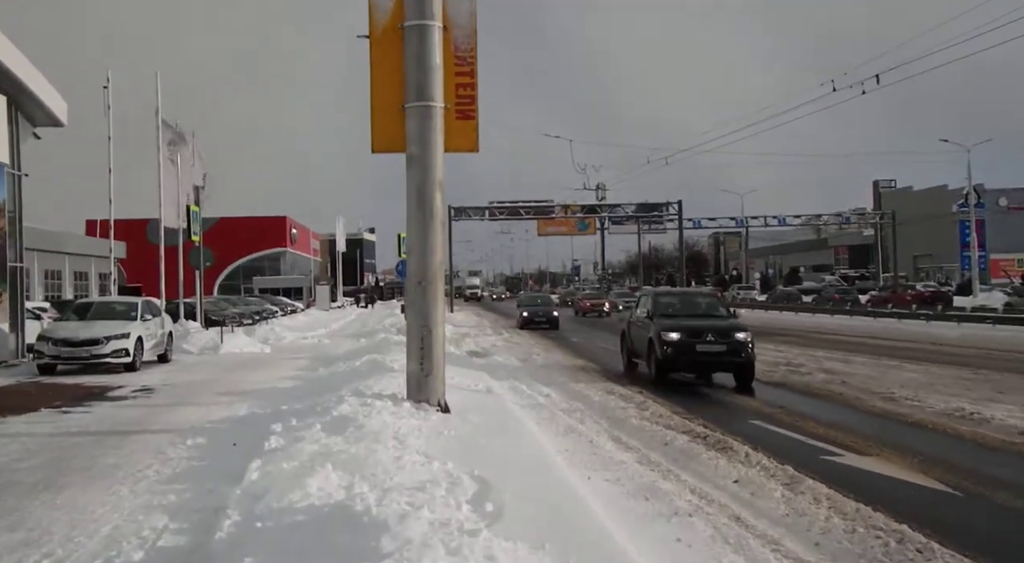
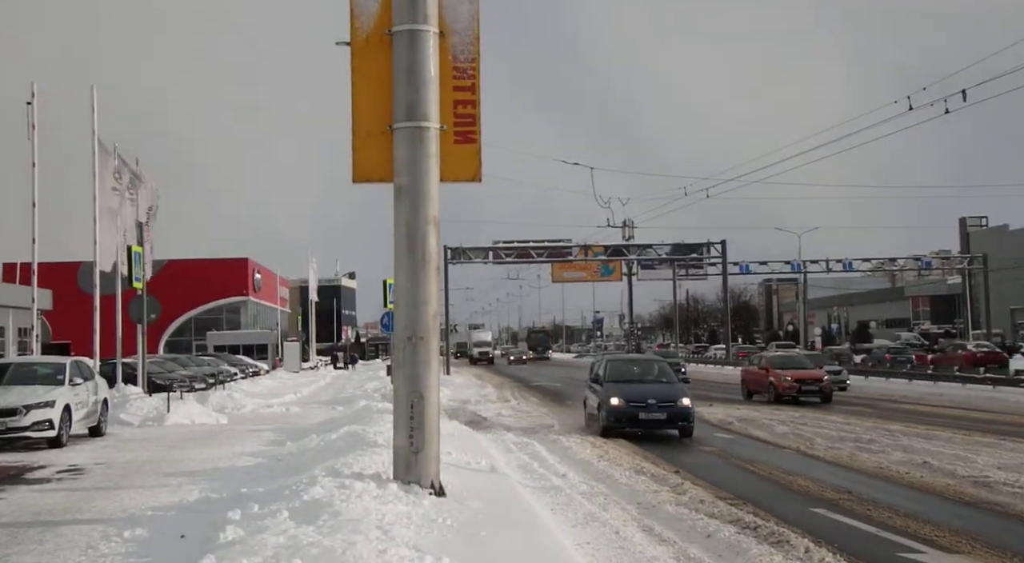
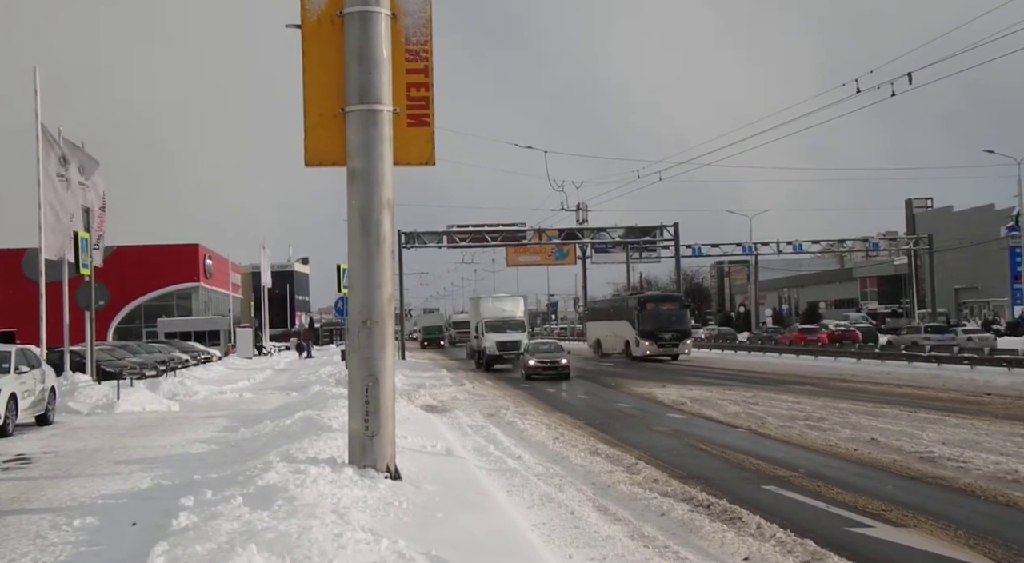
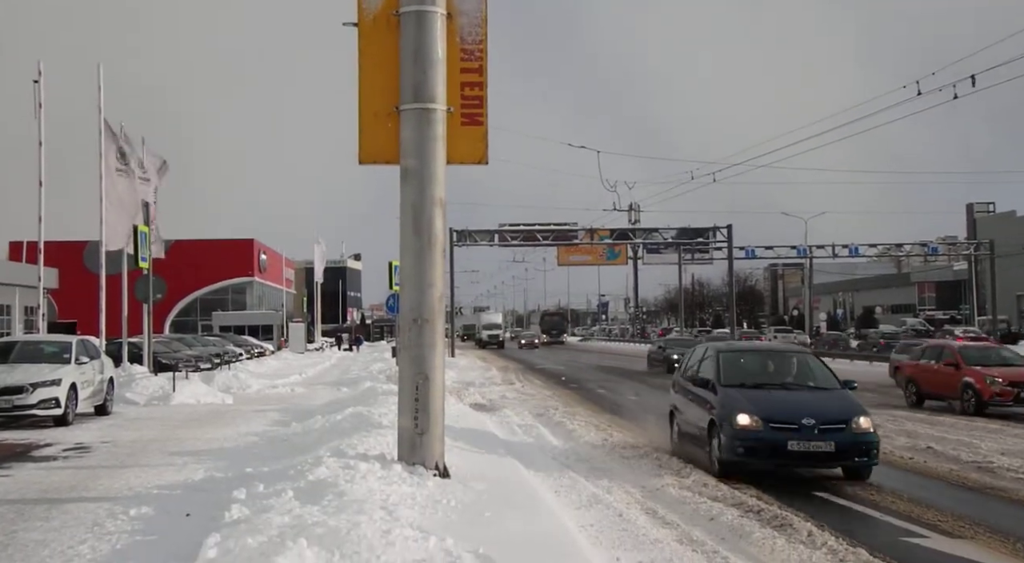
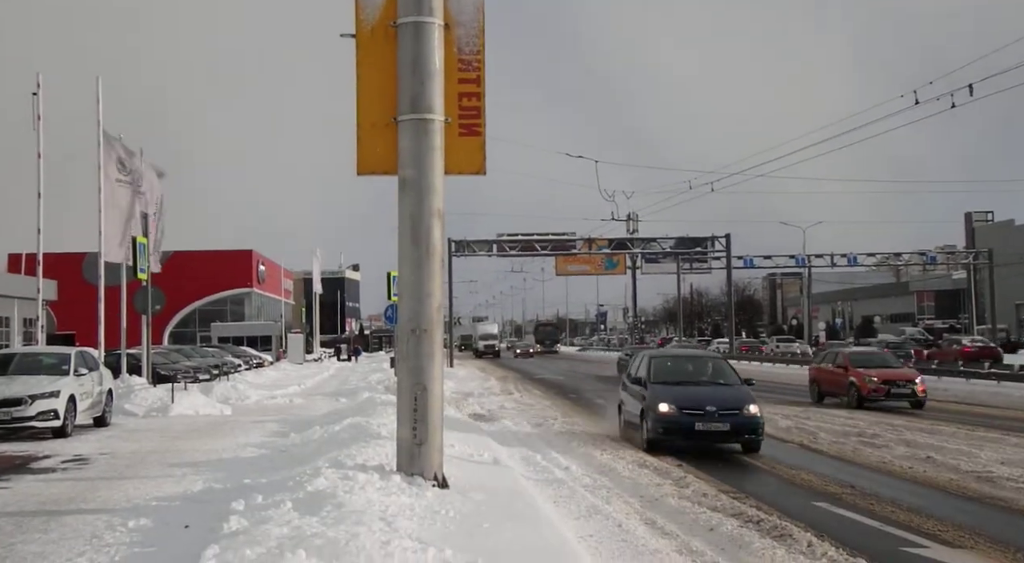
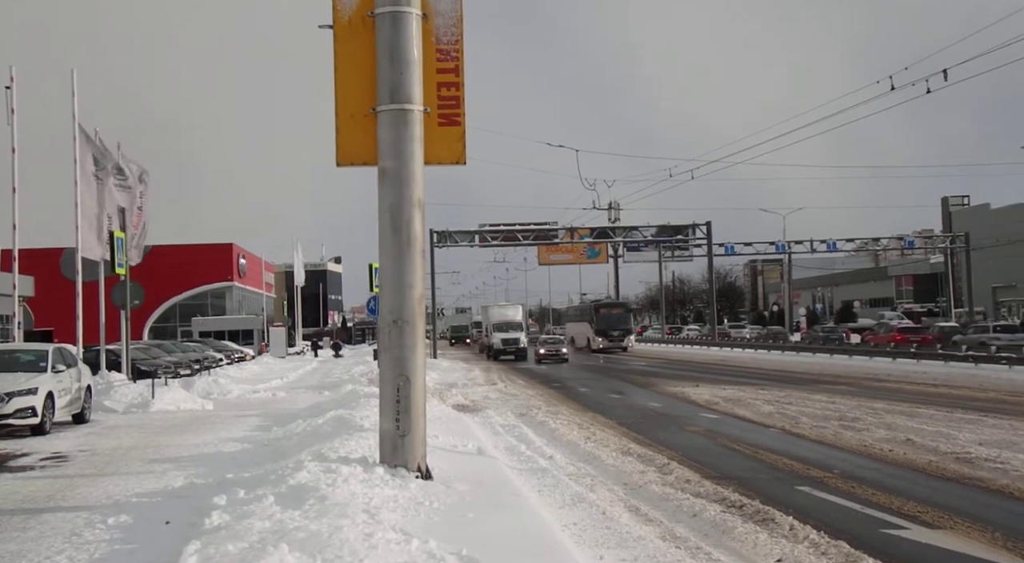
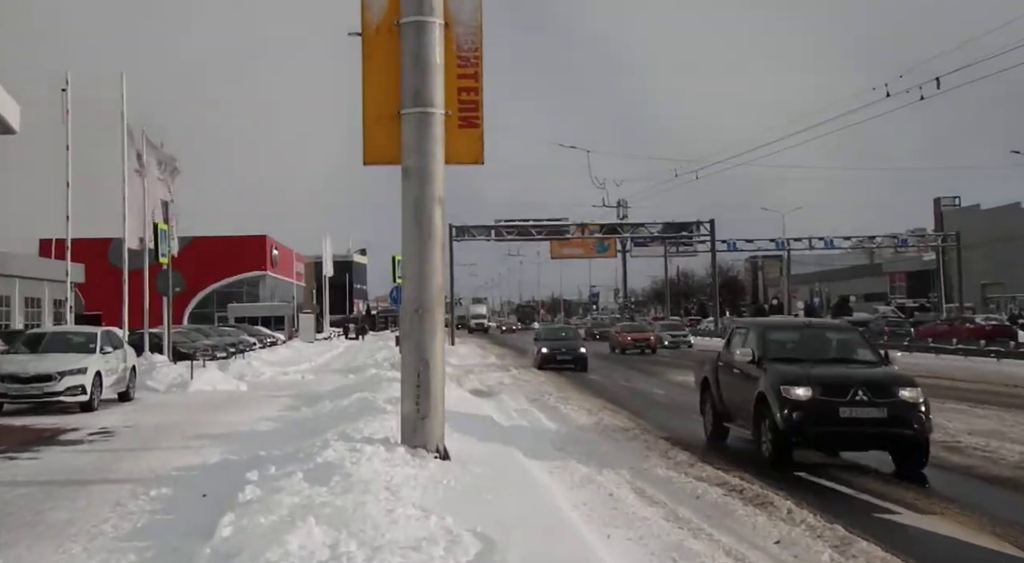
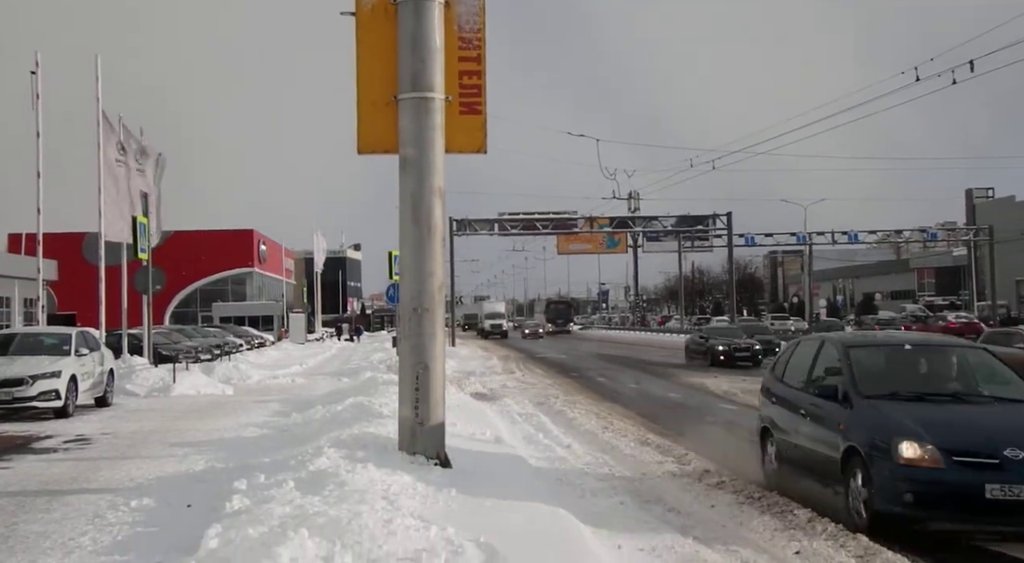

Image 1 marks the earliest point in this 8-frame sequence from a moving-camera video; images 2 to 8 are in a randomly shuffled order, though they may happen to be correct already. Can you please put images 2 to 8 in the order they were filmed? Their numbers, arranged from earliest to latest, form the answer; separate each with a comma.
7, 2, 5, 4, 8, 6, 3
